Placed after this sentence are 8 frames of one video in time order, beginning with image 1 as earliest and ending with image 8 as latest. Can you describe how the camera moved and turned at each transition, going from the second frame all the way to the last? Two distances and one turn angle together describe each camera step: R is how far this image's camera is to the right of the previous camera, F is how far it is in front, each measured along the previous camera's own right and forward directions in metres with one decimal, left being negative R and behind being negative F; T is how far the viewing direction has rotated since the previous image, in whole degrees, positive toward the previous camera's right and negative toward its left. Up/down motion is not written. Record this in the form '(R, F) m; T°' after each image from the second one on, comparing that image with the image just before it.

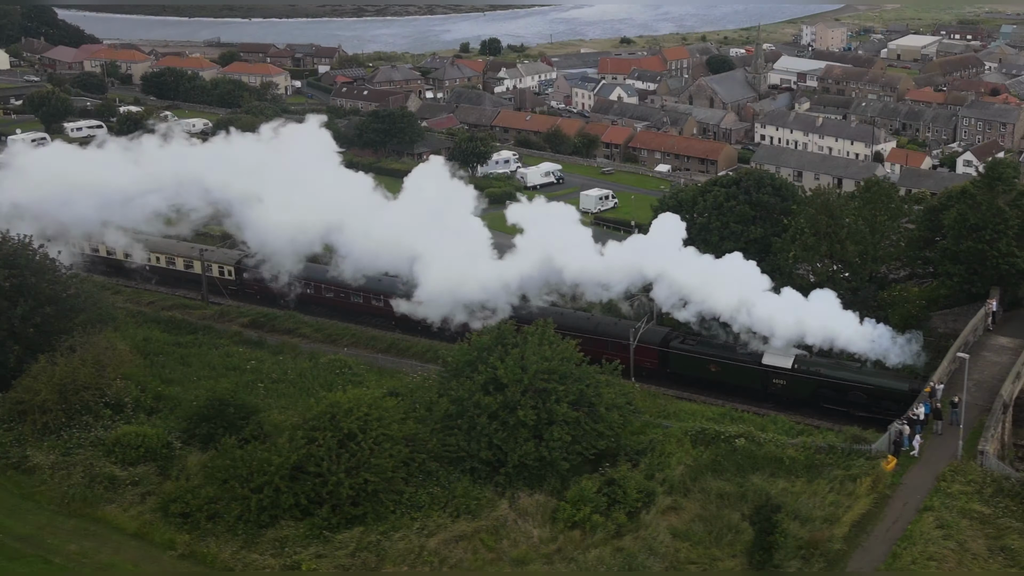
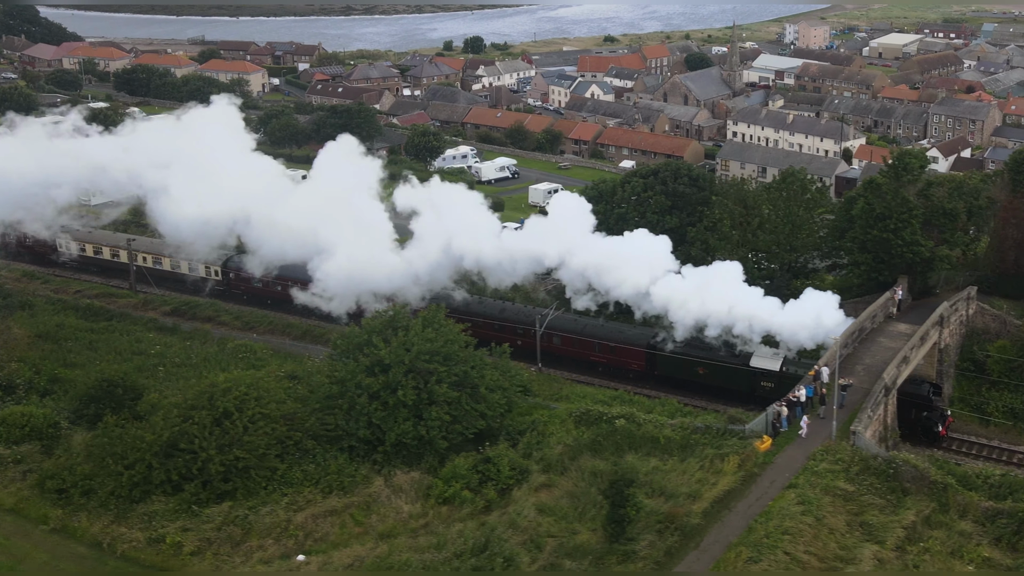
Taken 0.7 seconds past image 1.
(+2.5, -0.4) m; 0°
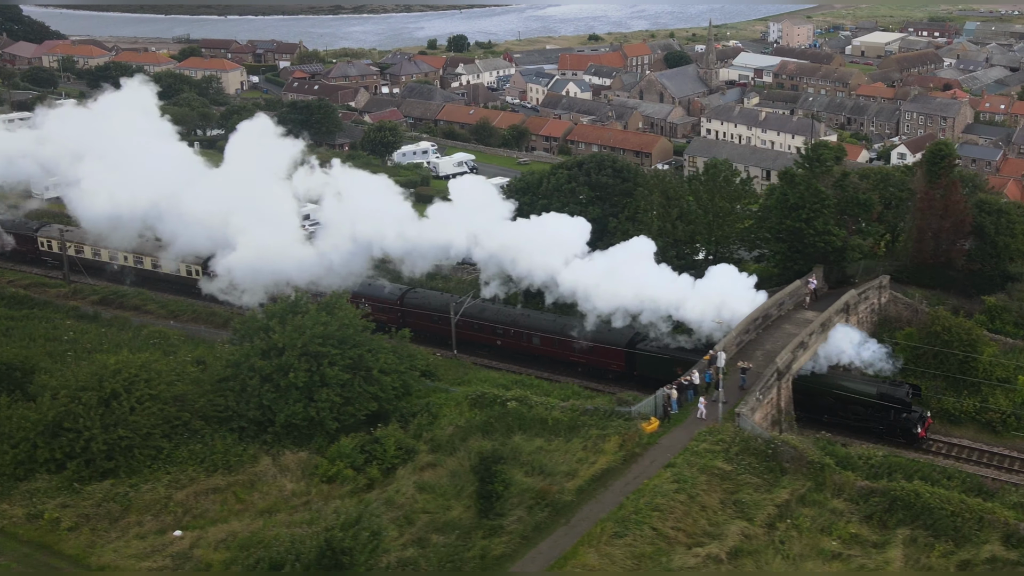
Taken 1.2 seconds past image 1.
(+2.4, -0.4) m; 0°
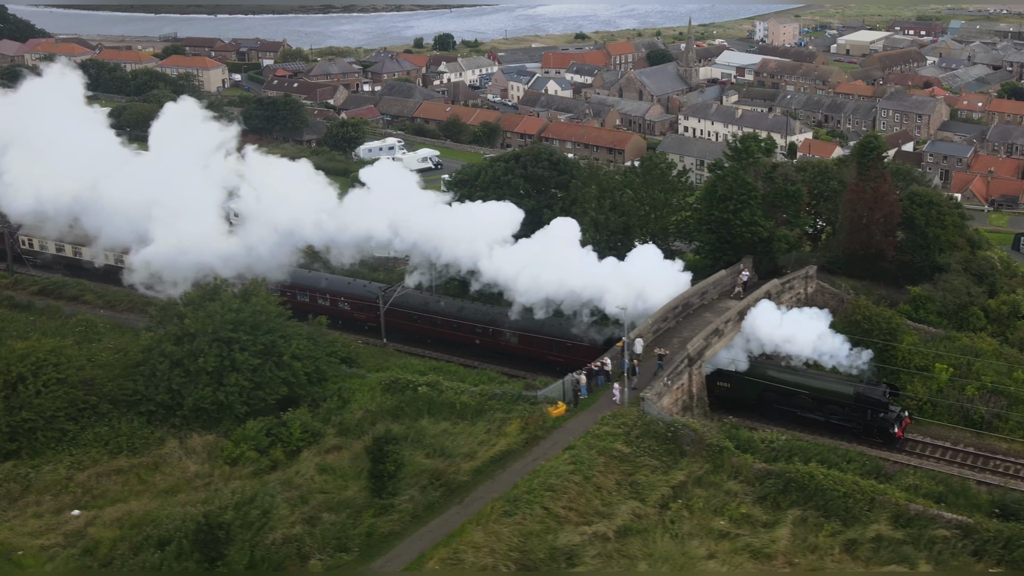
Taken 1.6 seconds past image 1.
(+2.1, -0.3) m; 0°
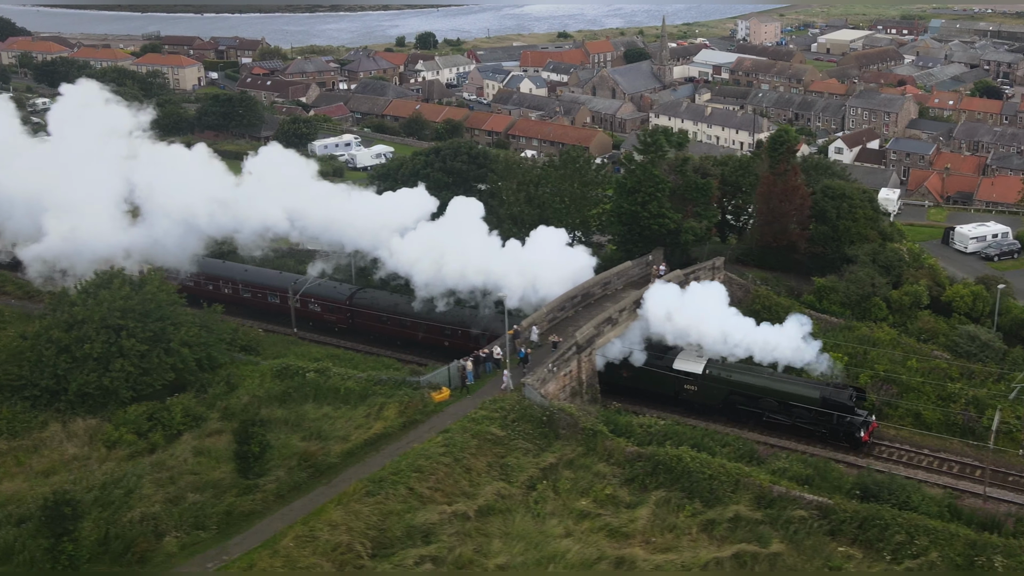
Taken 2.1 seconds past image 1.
(+2.7, -0.4) m; 0°
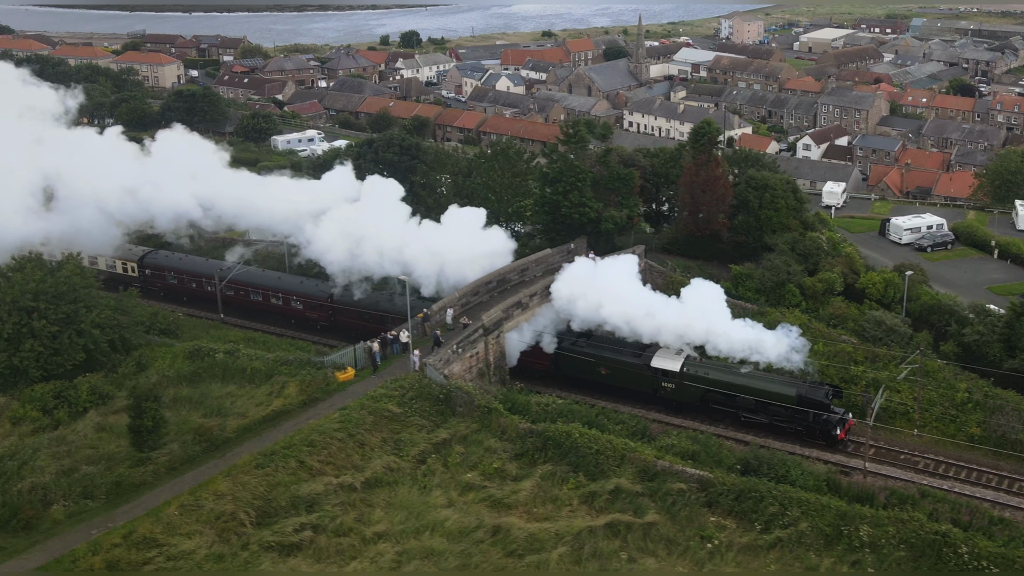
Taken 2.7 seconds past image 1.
(+2.3, -0.6) m; 0°
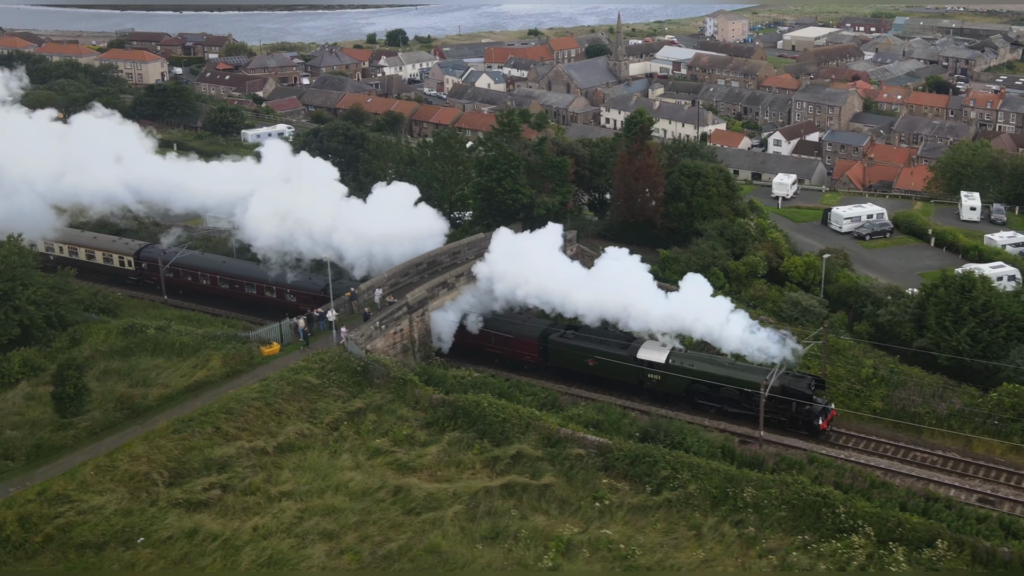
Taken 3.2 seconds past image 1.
(+2.1, -0.9) m; 0°
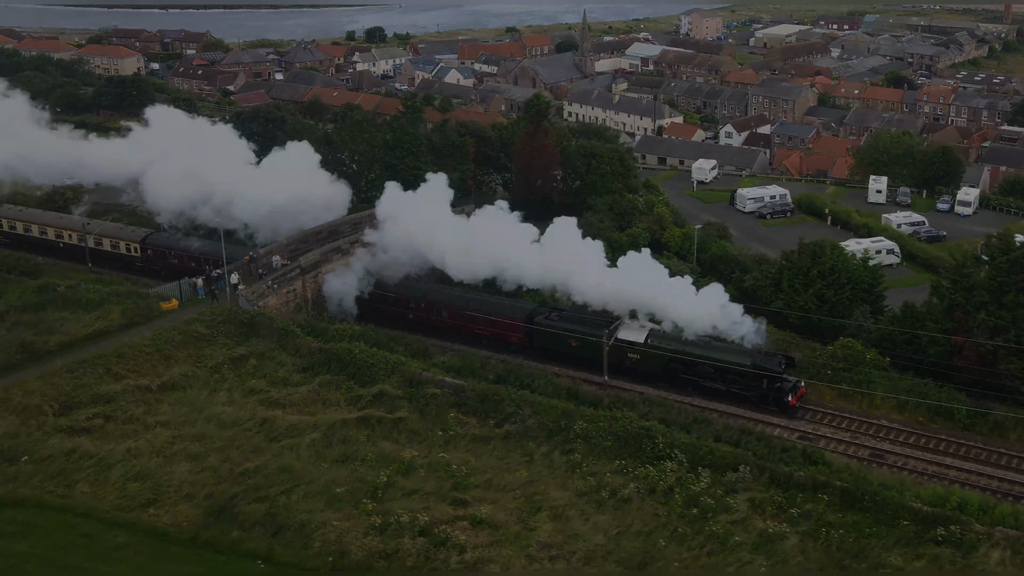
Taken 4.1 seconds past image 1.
(+3.4, -2.0) m; 0°
